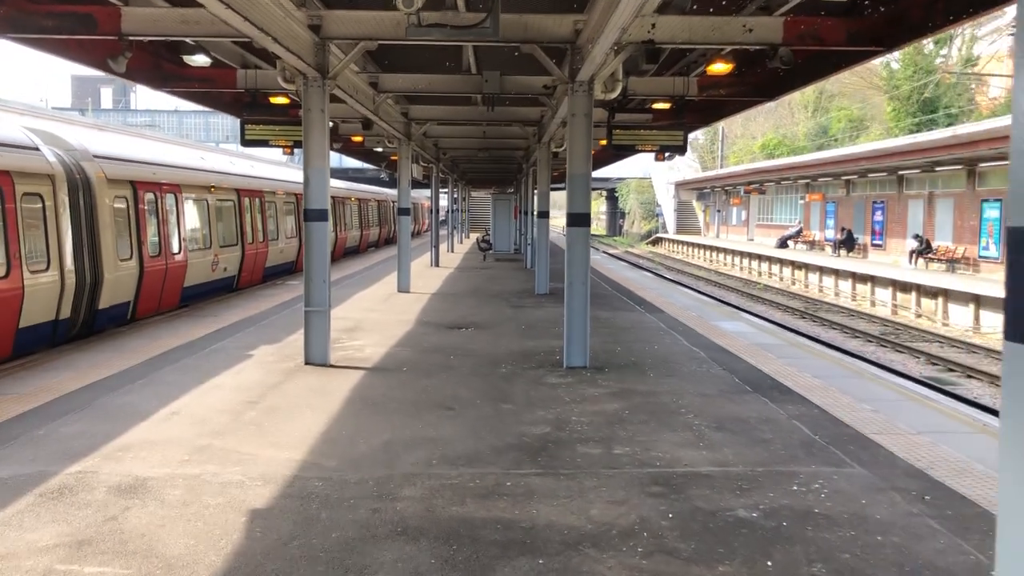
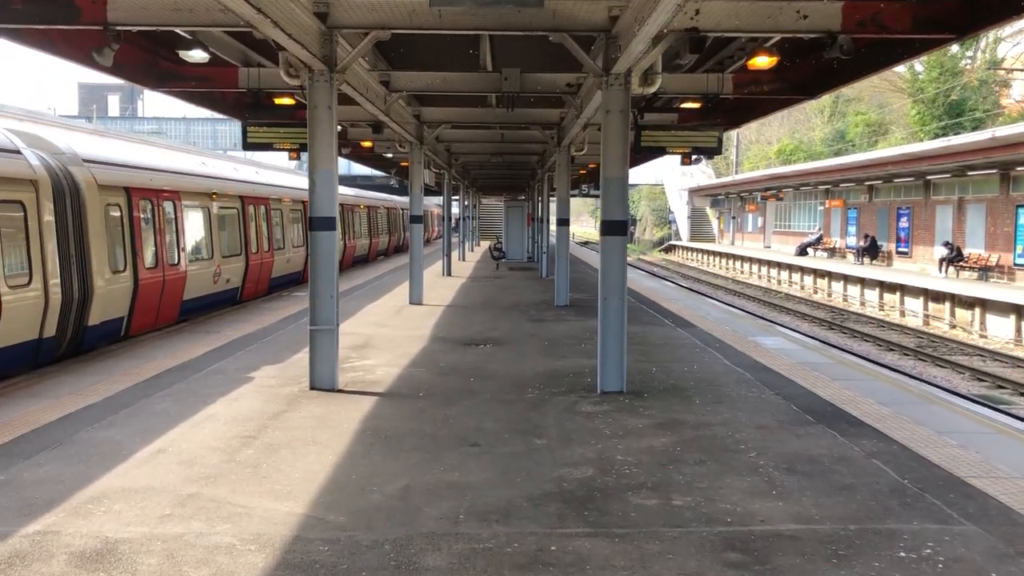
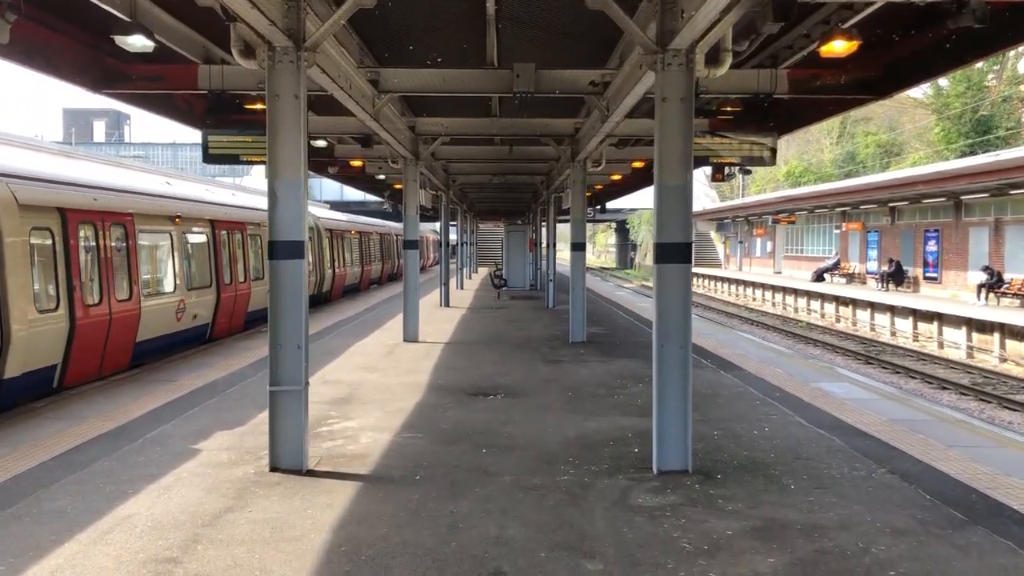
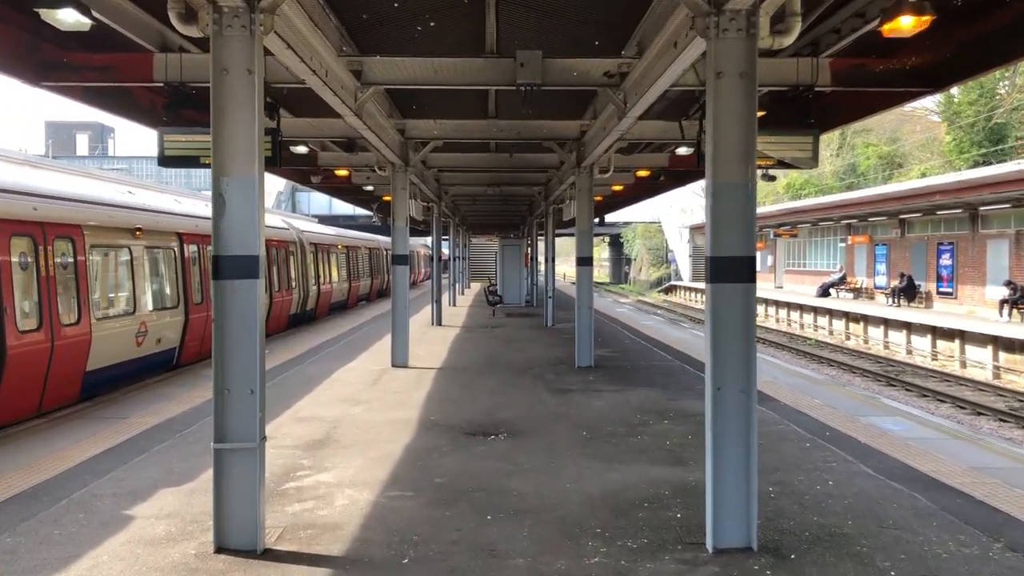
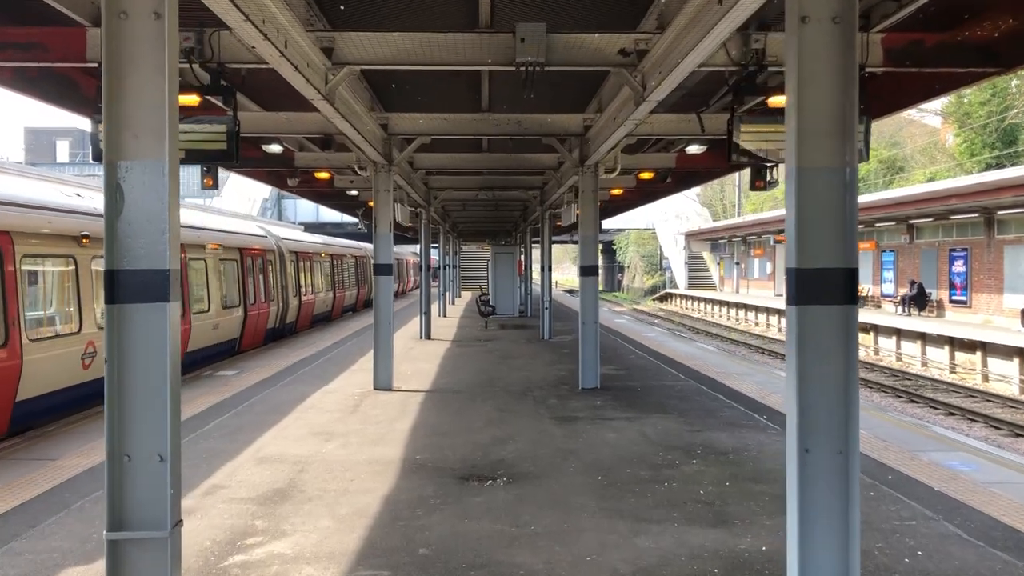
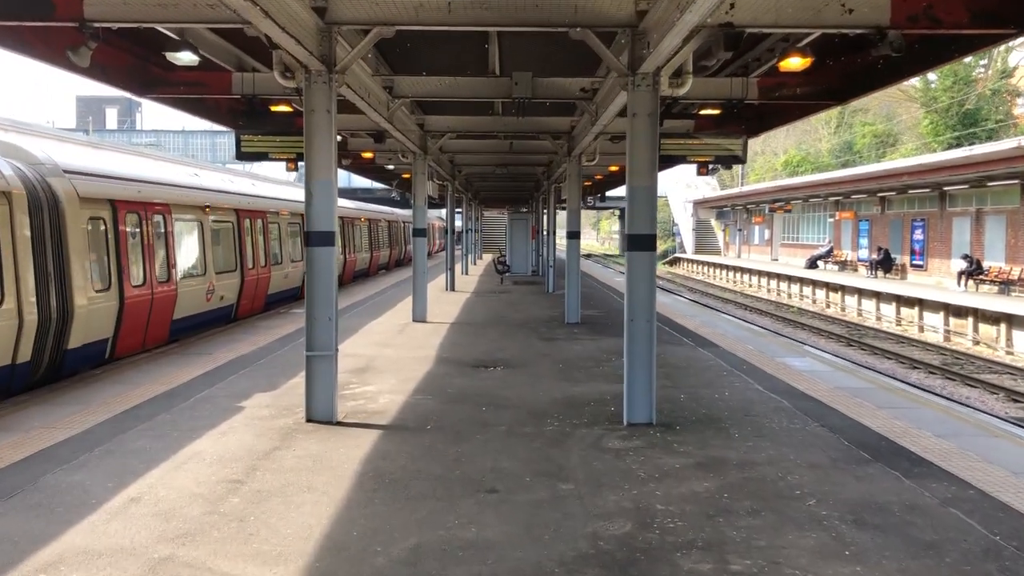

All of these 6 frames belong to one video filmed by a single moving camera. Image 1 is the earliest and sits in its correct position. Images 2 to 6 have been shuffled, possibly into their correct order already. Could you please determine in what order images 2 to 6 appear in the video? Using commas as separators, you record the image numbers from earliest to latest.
2, 6, 3, 4, 5
